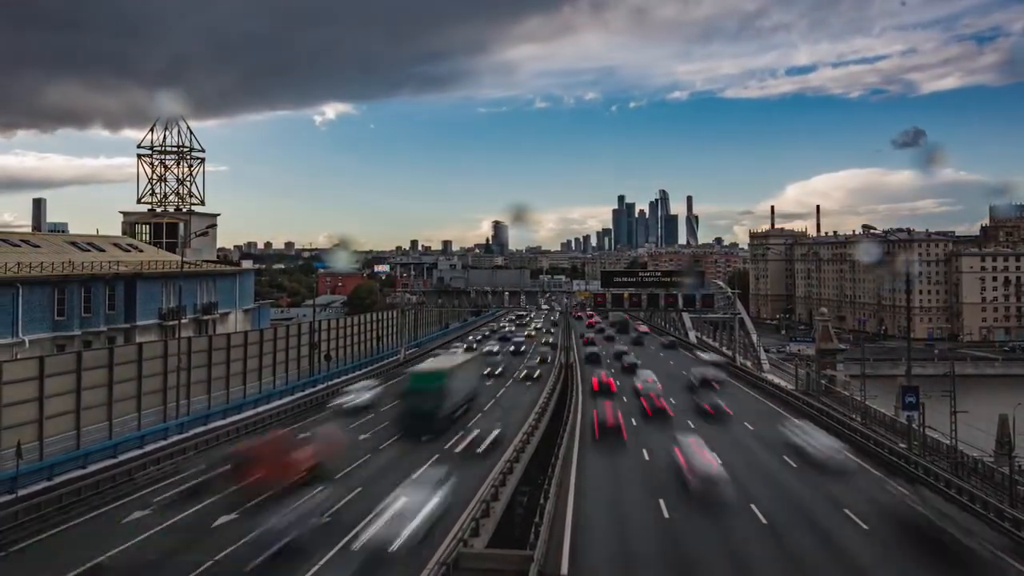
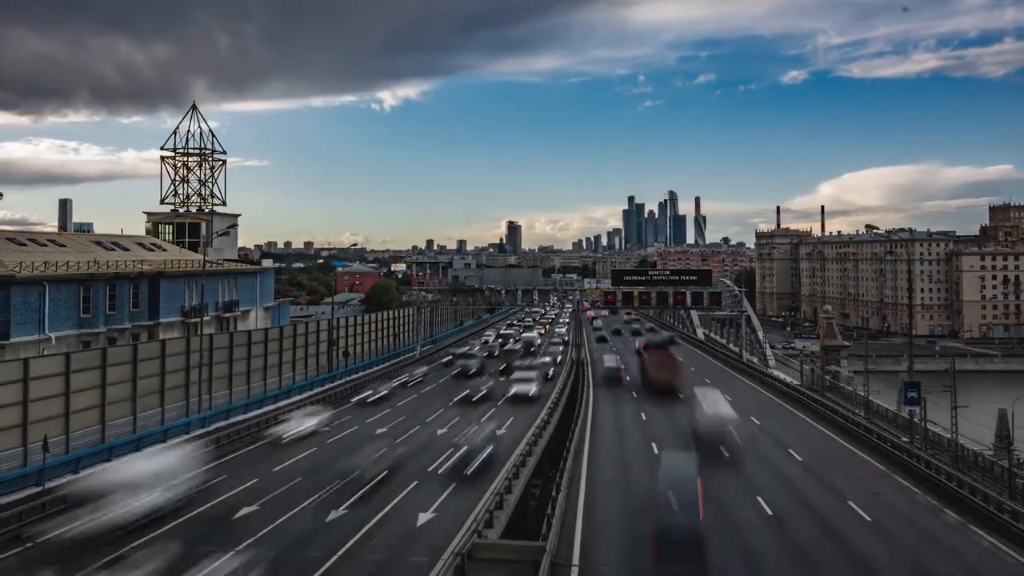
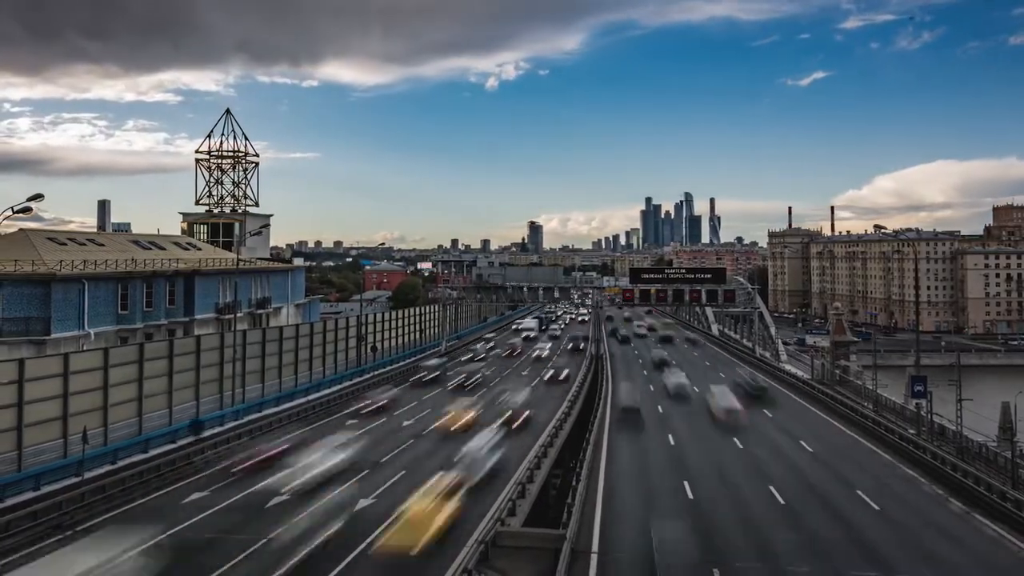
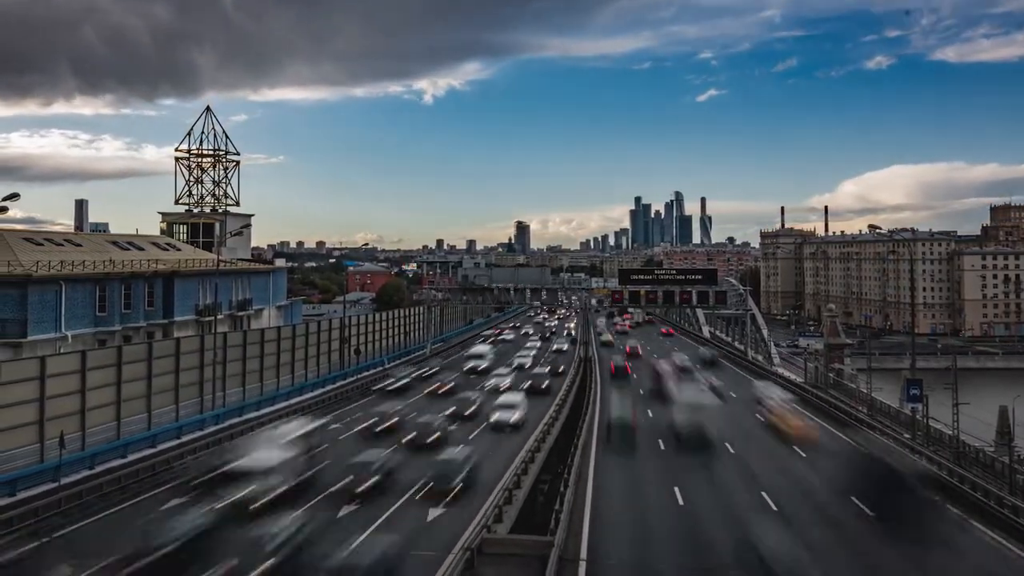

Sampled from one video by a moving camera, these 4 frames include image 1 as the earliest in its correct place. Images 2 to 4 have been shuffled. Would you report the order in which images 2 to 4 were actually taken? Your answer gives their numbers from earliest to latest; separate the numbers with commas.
2, 4, 3
